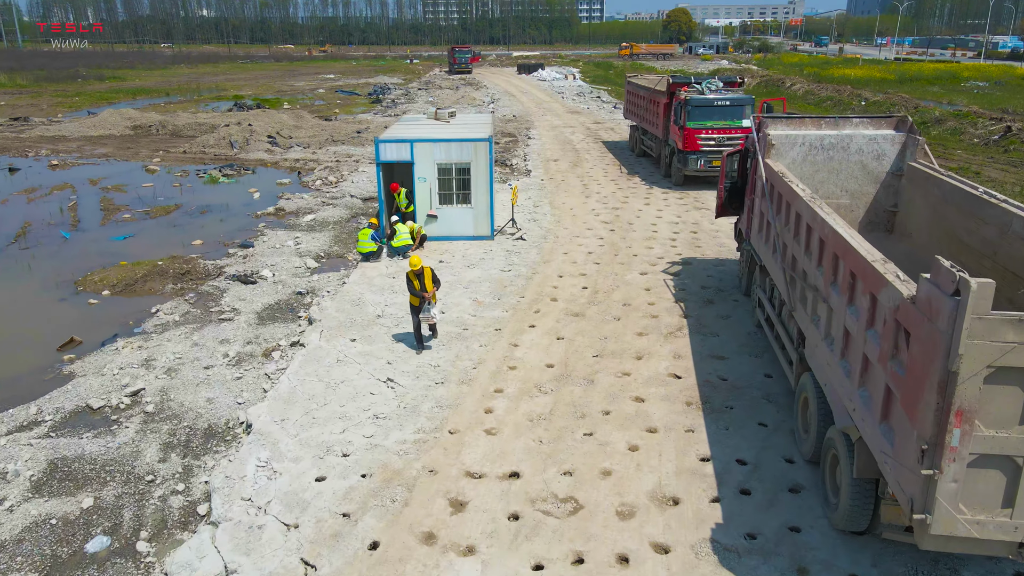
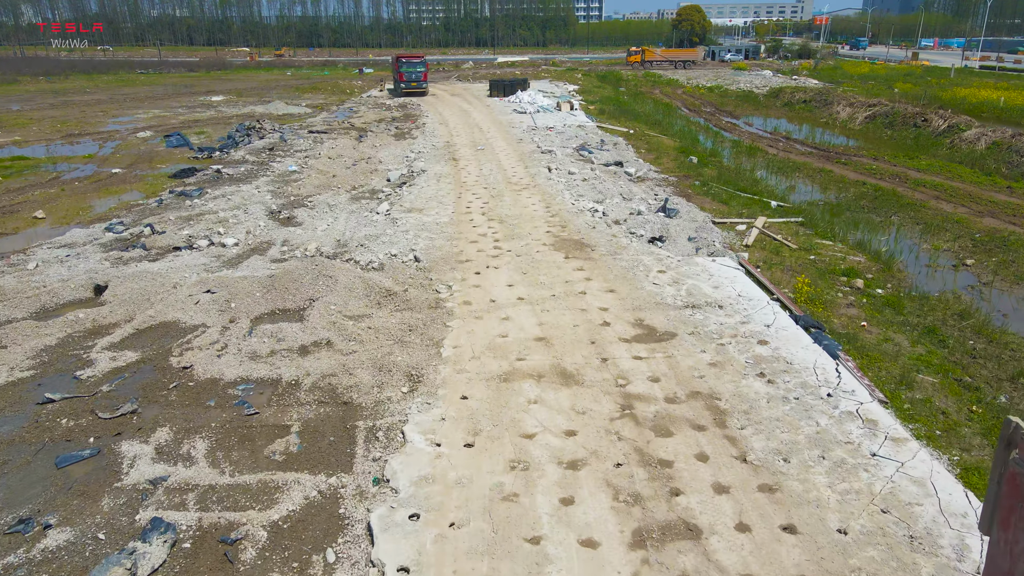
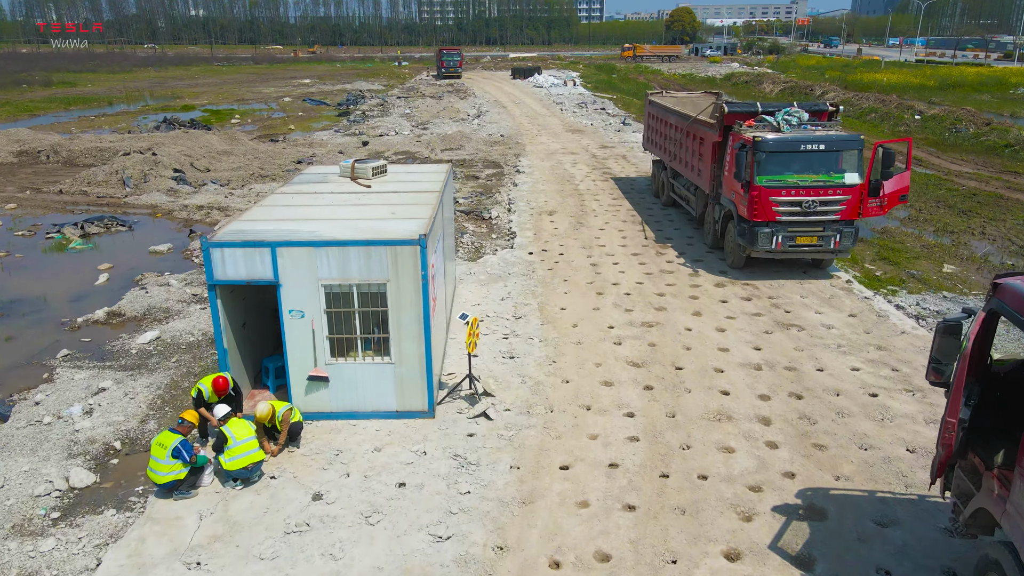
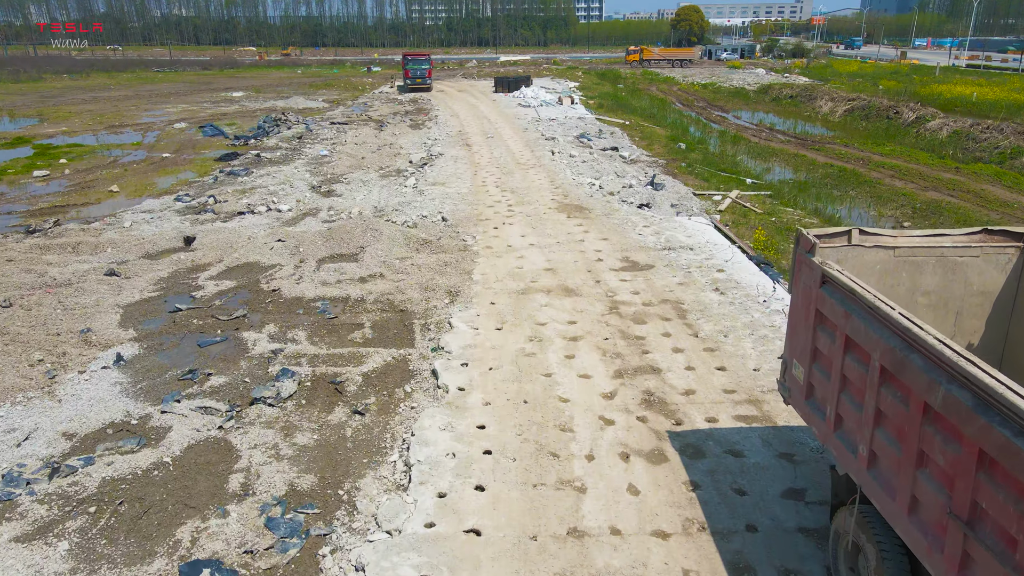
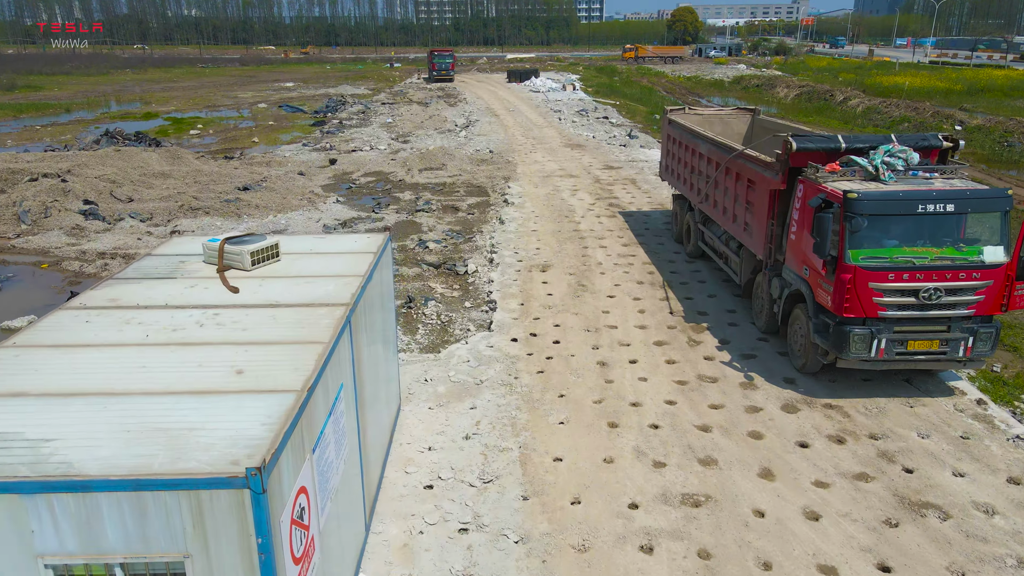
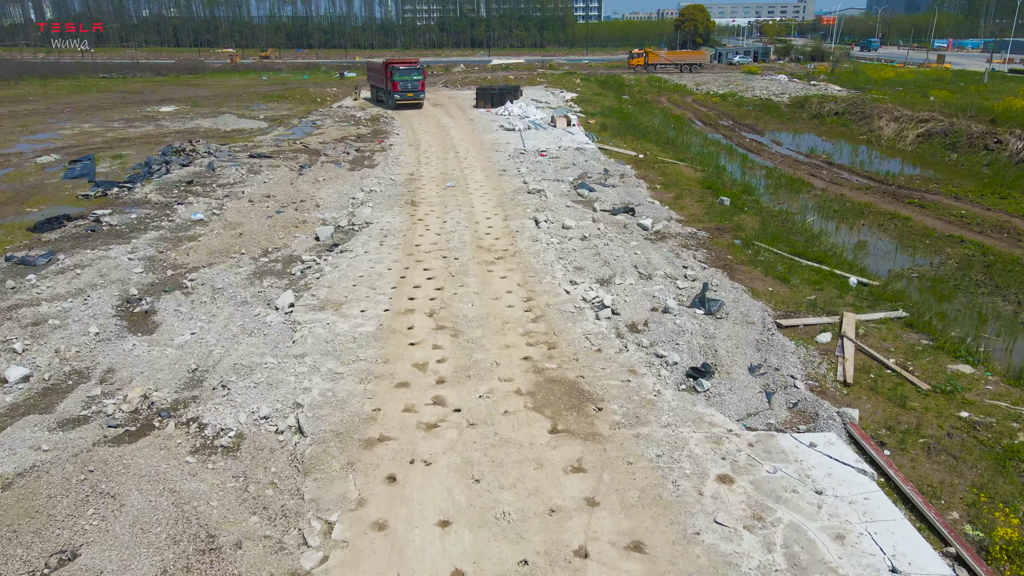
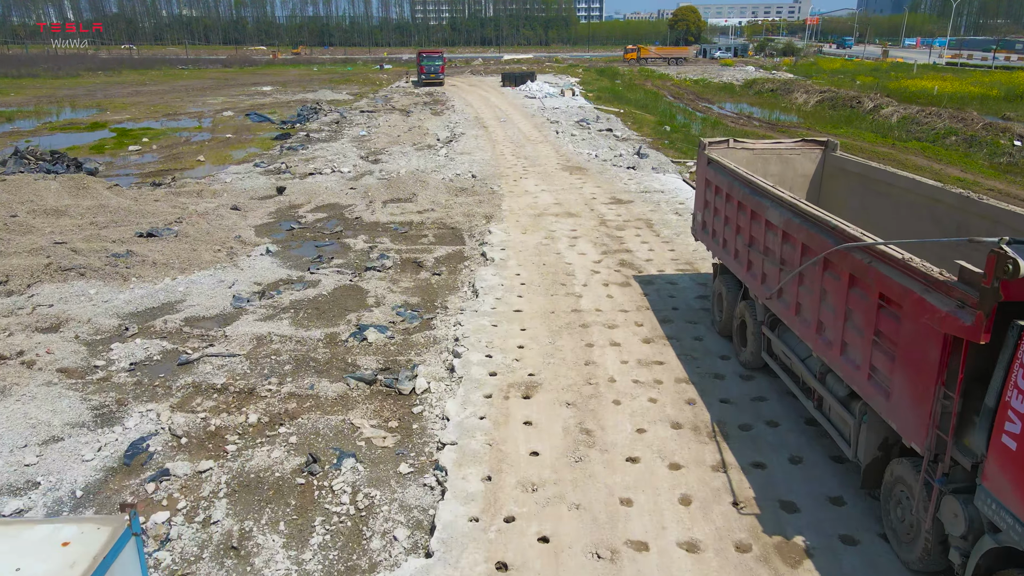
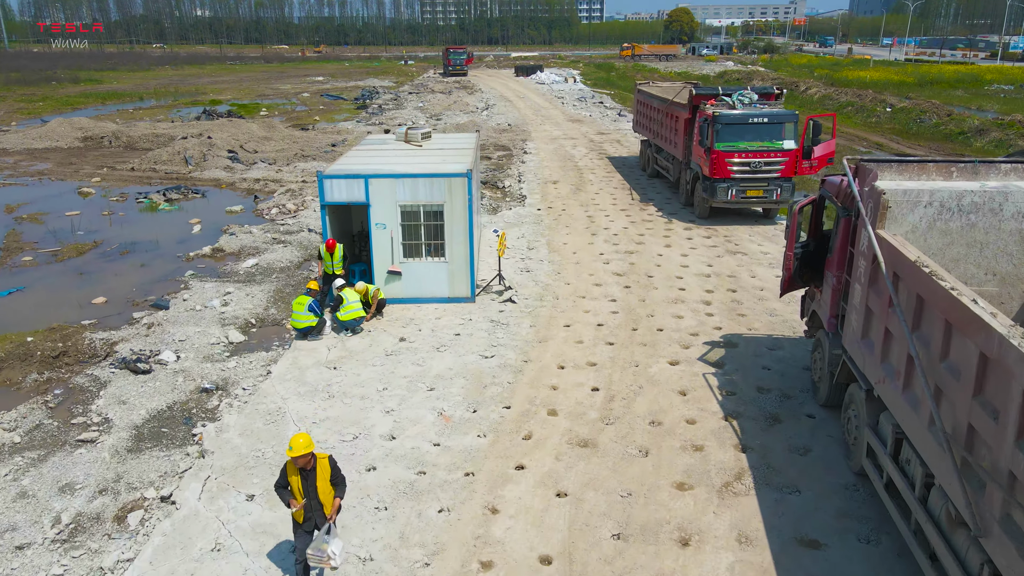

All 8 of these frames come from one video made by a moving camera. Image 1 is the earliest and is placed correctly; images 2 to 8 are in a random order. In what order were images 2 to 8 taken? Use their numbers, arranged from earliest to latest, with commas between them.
8, 3, 5, 7, 4, 2, 6
